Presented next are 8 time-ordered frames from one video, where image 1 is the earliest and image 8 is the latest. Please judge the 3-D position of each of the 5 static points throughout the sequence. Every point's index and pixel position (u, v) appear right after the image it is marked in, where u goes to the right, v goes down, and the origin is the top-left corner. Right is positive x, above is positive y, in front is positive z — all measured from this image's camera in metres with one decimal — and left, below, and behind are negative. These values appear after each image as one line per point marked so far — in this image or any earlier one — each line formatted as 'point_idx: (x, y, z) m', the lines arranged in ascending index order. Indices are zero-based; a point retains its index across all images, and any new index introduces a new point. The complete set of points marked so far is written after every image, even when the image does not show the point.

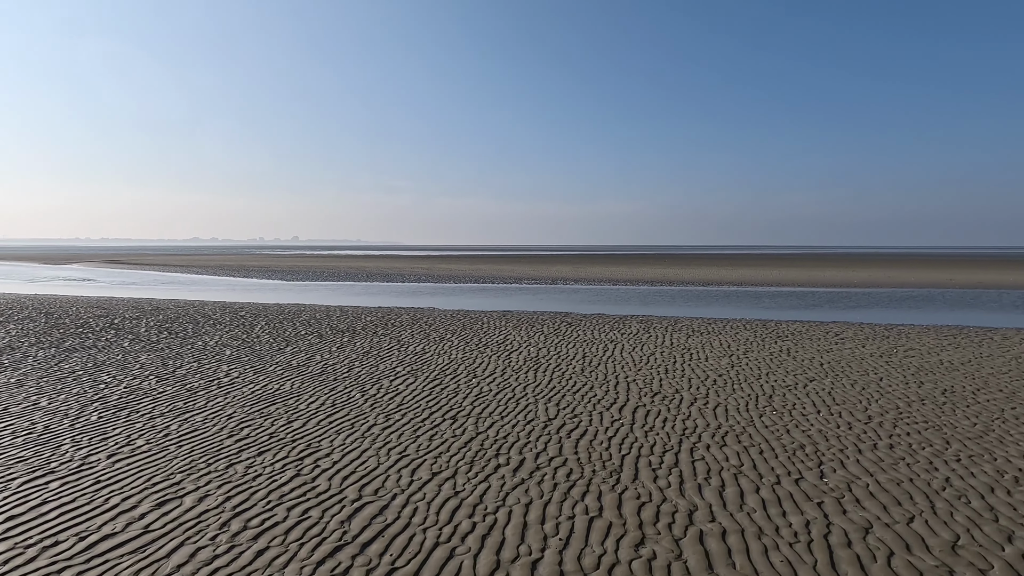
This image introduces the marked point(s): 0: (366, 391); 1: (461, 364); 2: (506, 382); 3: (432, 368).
0: (-3.4, -2.4, +12.3) m
1: (-1.5, -2.2, +15.1) m
2: (-0.3, -2.3, +13.0) m
3: (-2.3, -2.2, +14.5) m
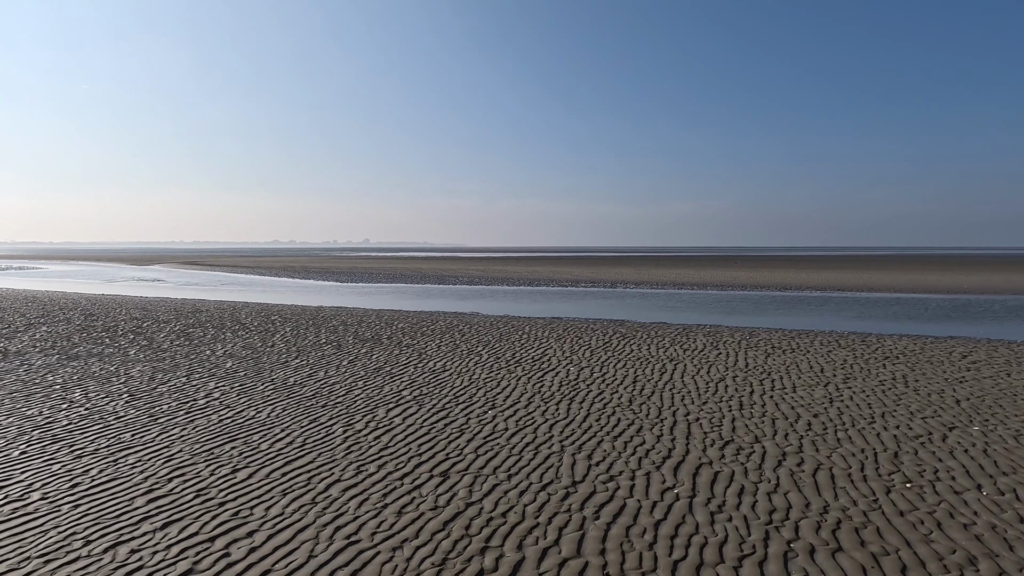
0: (-3.0, -2.6, +9.9) m
1: (-0.8, -2.4, +12.4) m
2: (+0.2, -2.5, +10.2) m
3: (-1.6, -2.4, +12.0) m
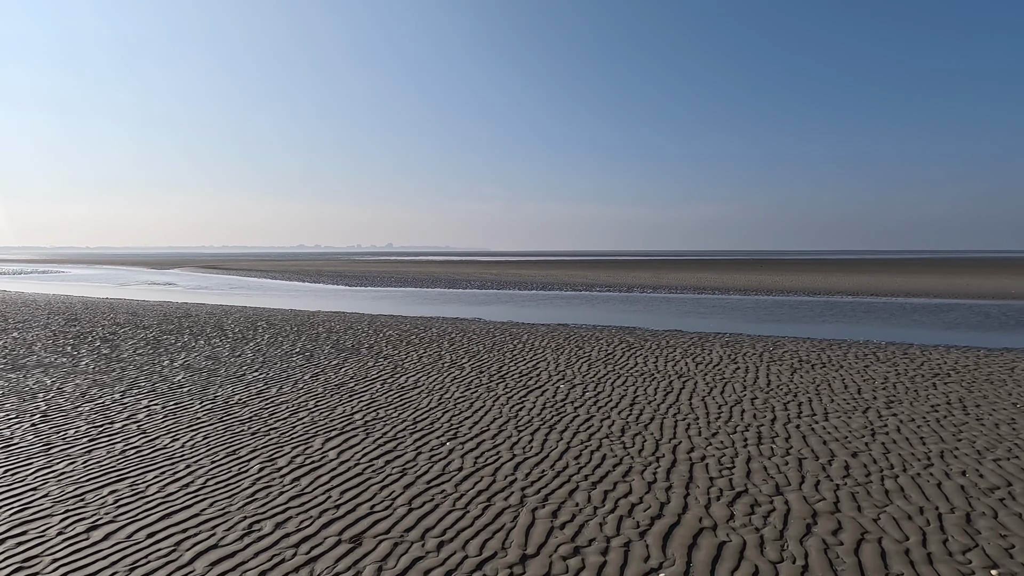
0: (-3.6, -2.6, +8.1) m
1: (-1.4, -2.4, +10.5) m
2: (-0.4, -2.6, +8.3) m
3: (-2.2, -2.5, +10.1) m
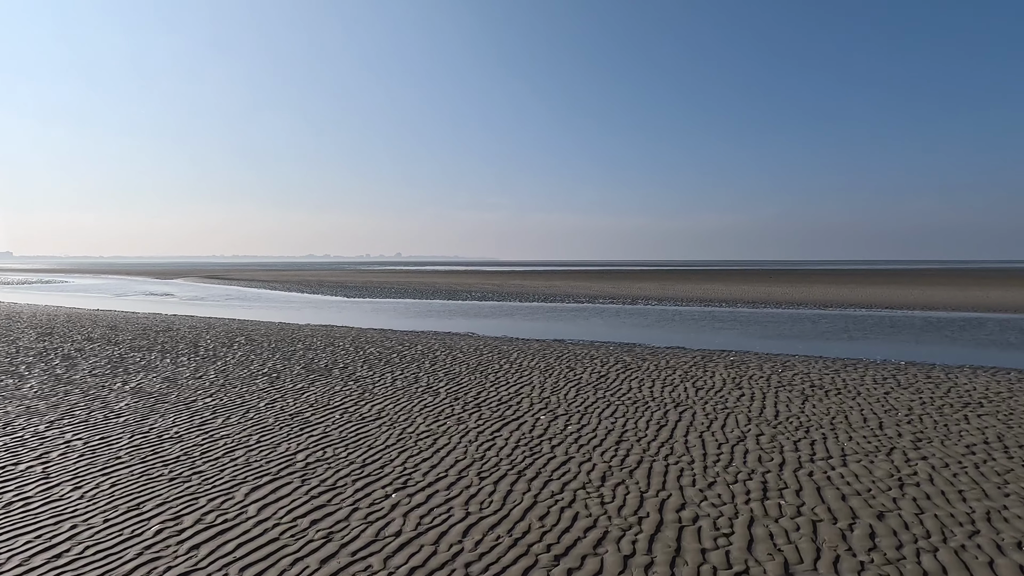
0: (-4.2, -2.9, +6.7) m
1: (-1.9, -2.8, +9.2) m
2: (-1.0, -2.9, +6.9) m
3: (-2.8, -2.8, +8.8) m
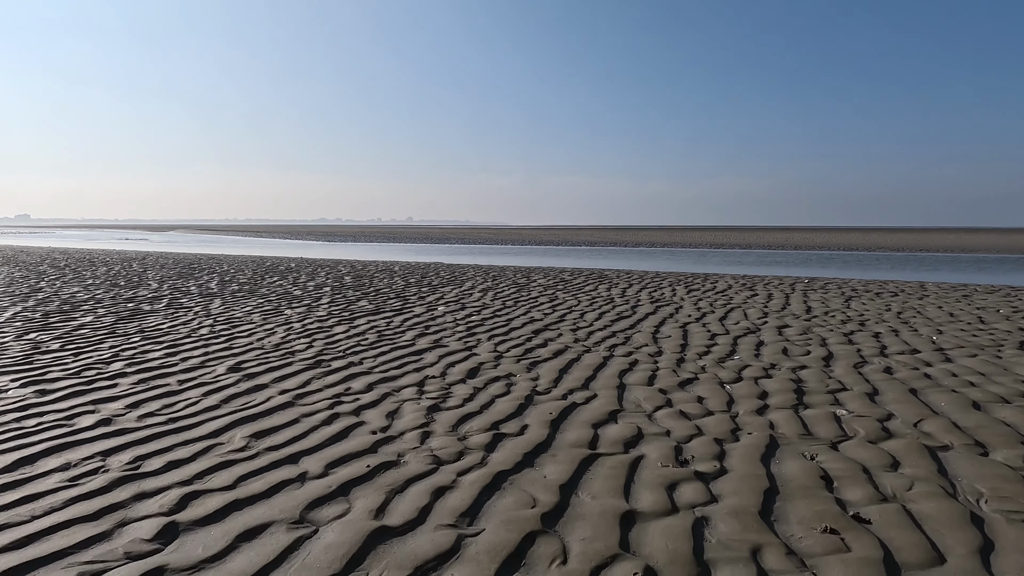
0: (-5.9, -0.8, +2.9) m
1: (-3.6, -0.5, +5.3) m
2: (-2.7, -0.7, +3.0) m
3: (-4.4, -0.5, +4.9) m
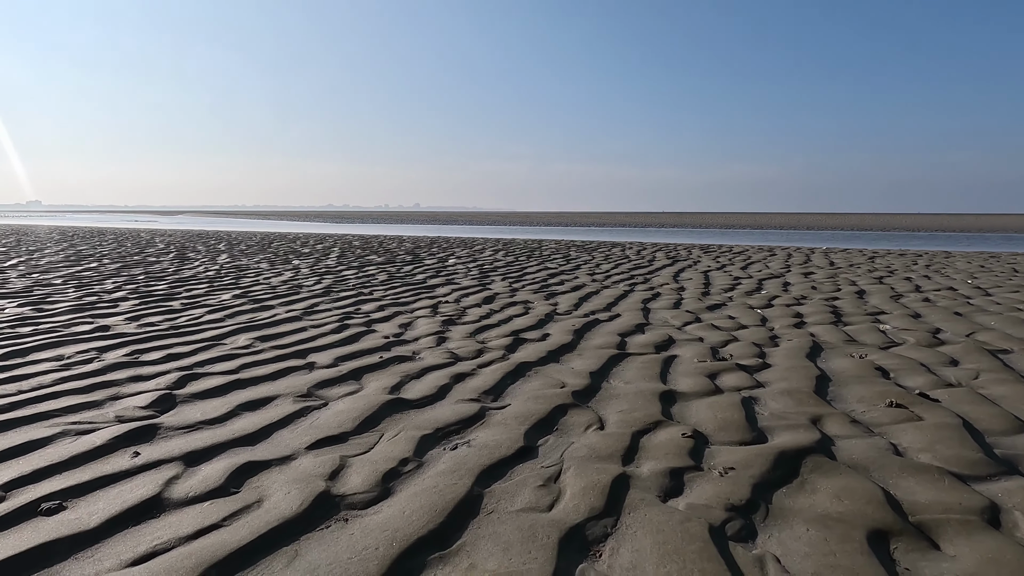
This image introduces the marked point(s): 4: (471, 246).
0: (-5.8, -0.2, +2.8) m
1: (-3.4, +0.1, +5.1) m
2: (-2.6, -0.2, +2.8) m
3: (-4.3, 0.0, +4.7) m
4: (-0.8, +0.9, +11.1) m
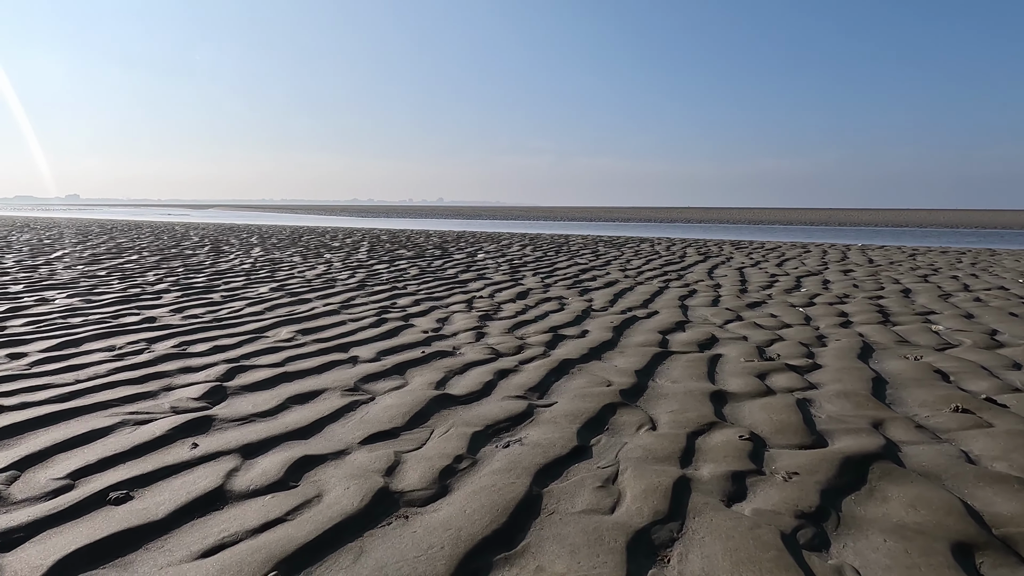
0: (-5.6, -0.2, +3.0) m
1: (-3.1, +0.2, +5.2) m
2: (-2.4, -0.2, +2.9) m
3: (-4.0, +0.1, +4.9) m
4: (-0.3, +1.0, +11.1) m
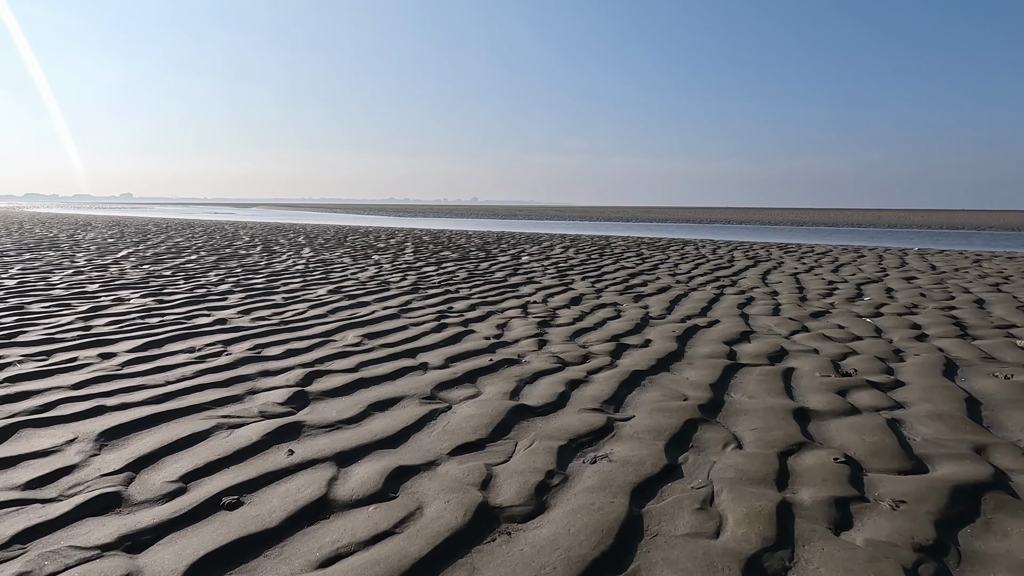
0: (-5.3, -0.1, +3.3) m
1: (-2.7, +0.2, +5.4) m
2: (-2.1, -0.2, +3.1) m
3: (-3.6, +0.1, +5.1) m
4: (+0.5, +1.0, +11.1) m
